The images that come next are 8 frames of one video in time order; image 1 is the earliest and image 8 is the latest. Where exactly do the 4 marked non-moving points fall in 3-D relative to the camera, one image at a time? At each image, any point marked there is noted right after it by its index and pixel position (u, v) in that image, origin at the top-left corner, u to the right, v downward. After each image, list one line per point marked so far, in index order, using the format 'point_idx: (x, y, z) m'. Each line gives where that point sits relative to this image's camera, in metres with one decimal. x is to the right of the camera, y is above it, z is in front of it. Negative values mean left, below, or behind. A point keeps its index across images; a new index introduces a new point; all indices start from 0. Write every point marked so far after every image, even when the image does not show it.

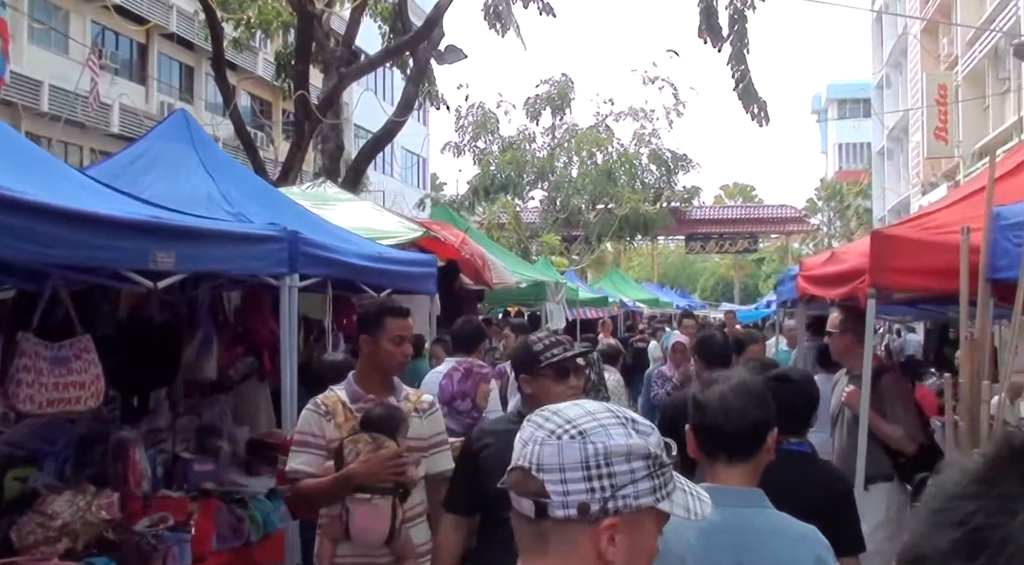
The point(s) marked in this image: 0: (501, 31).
0: (-0.1, +3.2, +14.0) m
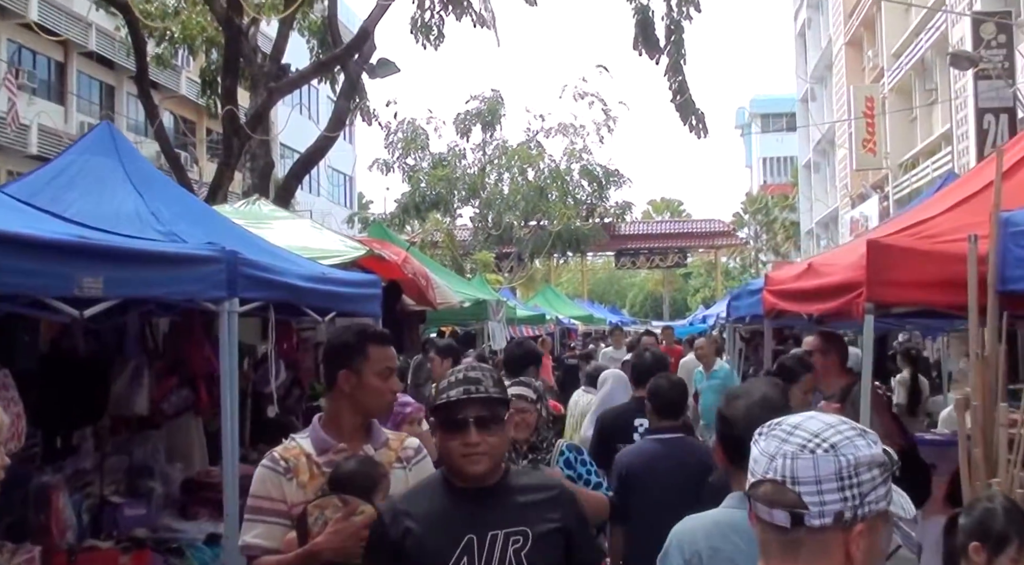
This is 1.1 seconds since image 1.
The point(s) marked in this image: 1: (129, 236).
0: (-0.9, +2.9, +13.6) m
1: (-2.1, +0.2, +5.8) m
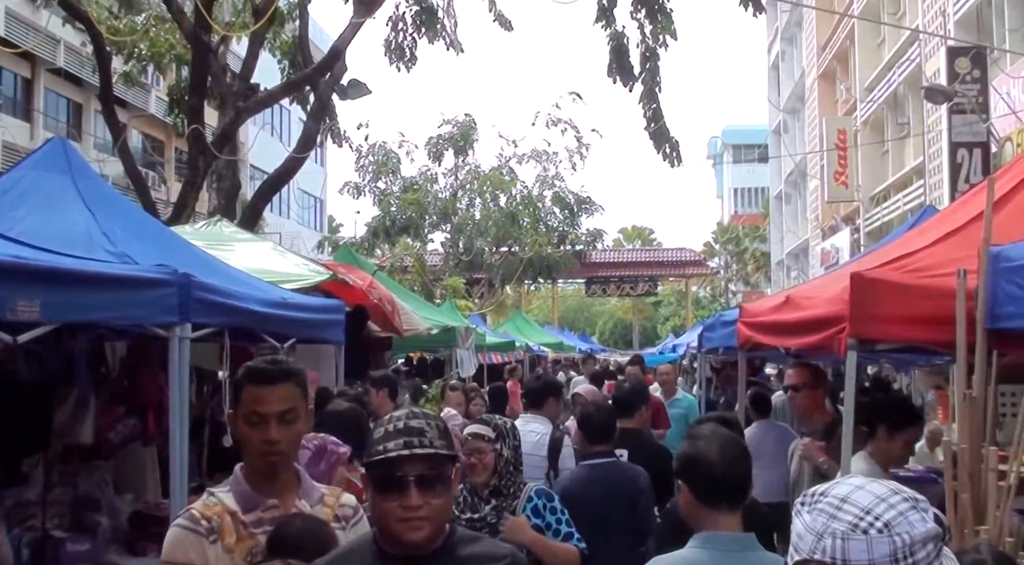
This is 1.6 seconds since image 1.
0: (-1.3, +2.6, +13.4) m
1: (-2.2, +0.1, +5.5) m
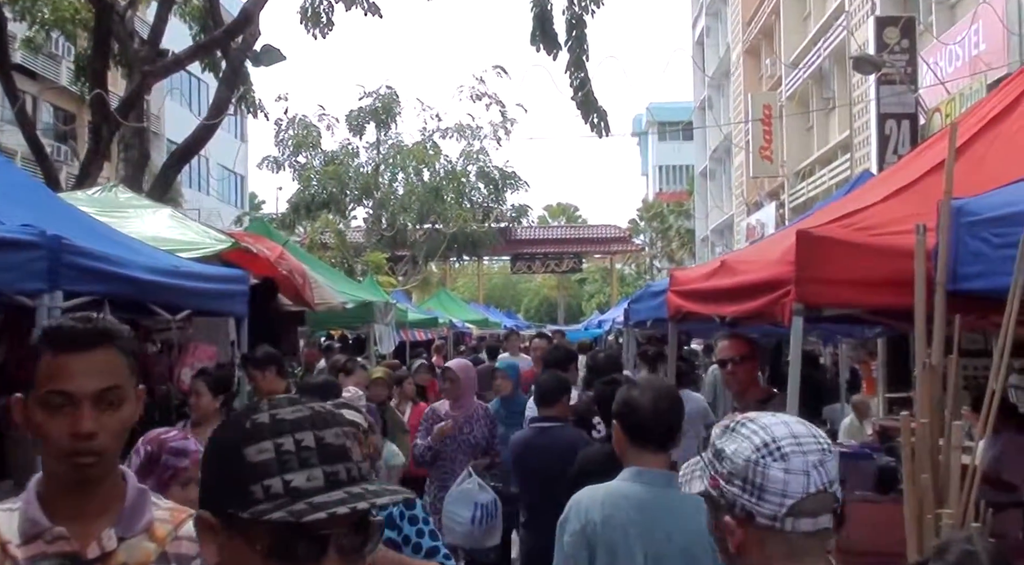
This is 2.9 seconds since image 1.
0: (-2.2, +2.9, +12.7) m
1: (-2.6, +0.3, +4.9) m
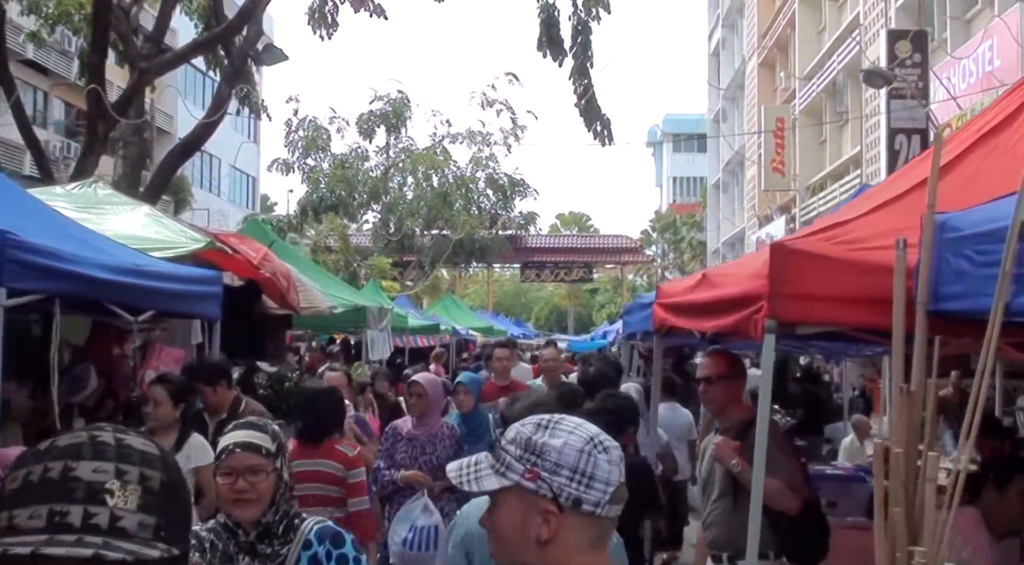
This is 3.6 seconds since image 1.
0: (-2.2, +2.9, +12.5) m
1: (-2.8, +0.3, +4.7) m
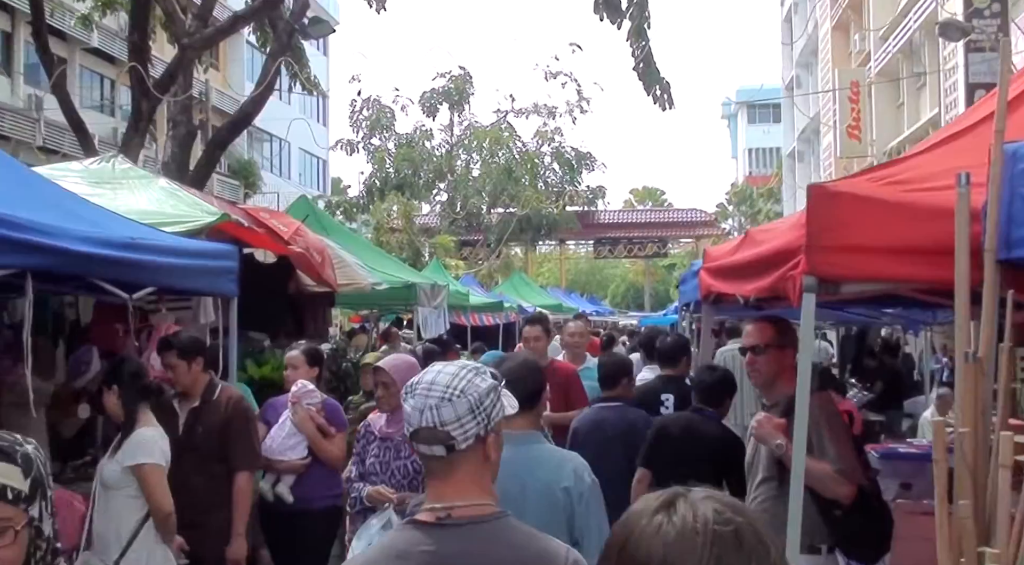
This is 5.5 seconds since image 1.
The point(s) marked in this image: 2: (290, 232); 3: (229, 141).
0: (-1.6, +3.2, +12.1) m
1: (-2.7, +0.4, +4.4) m
2: (-1.6, +0.4, +7.9) m
3: (-3.5, +1.7, +13.1) m
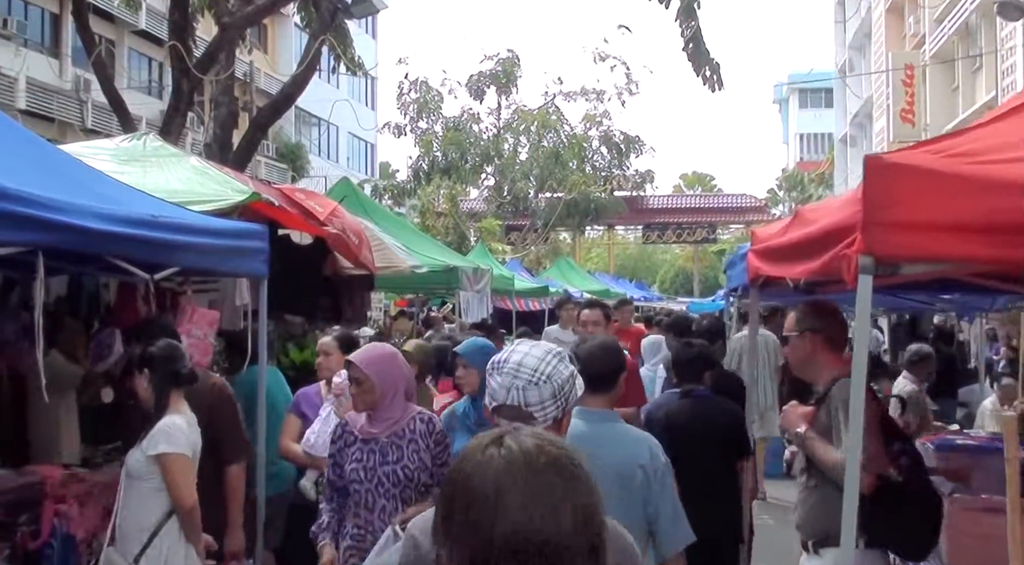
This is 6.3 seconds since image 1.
0: (-1.1, +3.4, +11.9) m
1: (-2.6, +0.5, +4.3) m
2: (-1.3, +0.5, +7.7) m
3: (-2.9, +1.9, +13.0) m
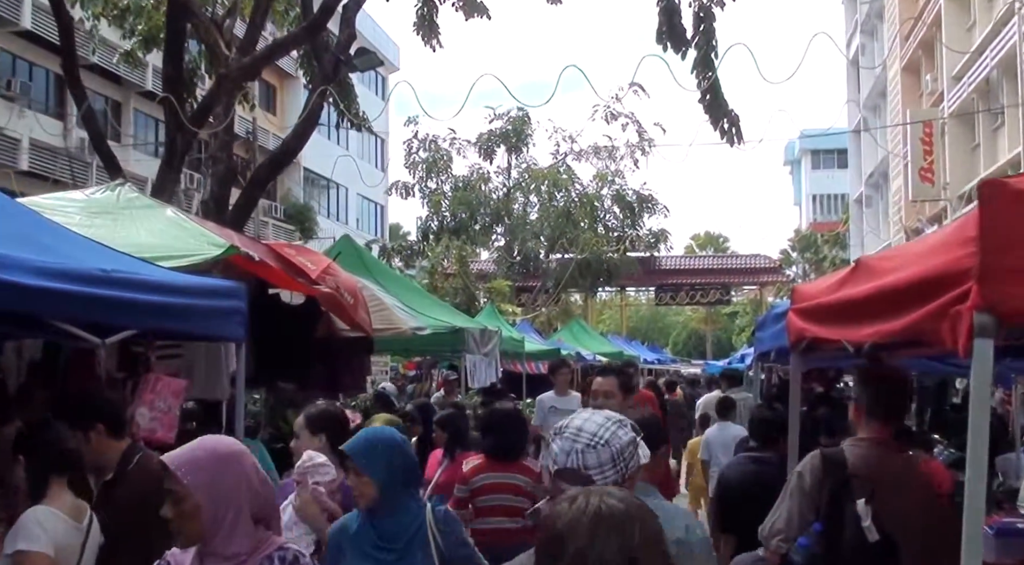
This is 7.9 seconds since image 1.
0: (-1.0, +2.7, +11.4) m
1: (-2.6, +0.3, +3.7) m
2: (-1.3, +0.1, +7.1) m
3: (-2.8, +1.2, +12.5) m
